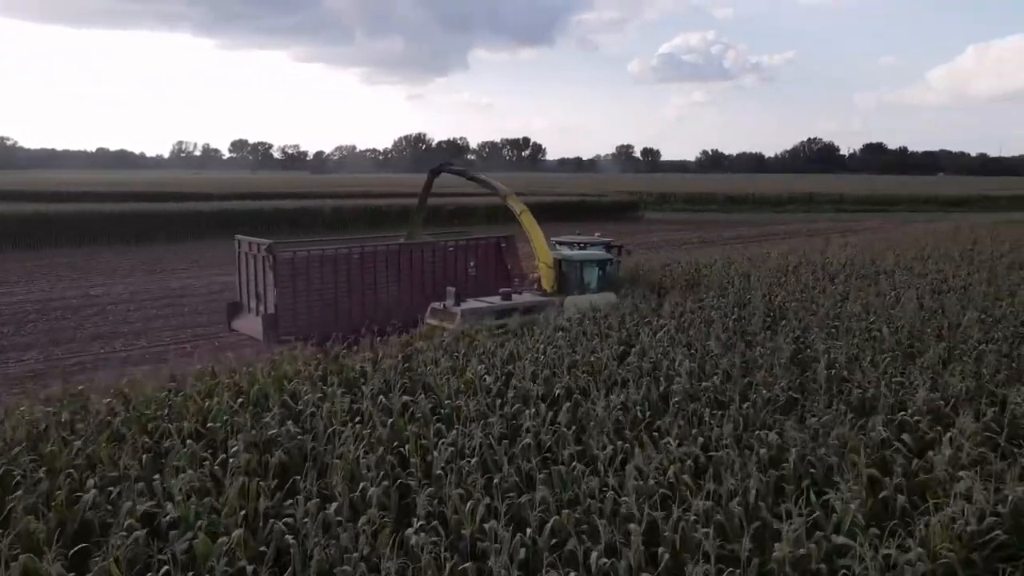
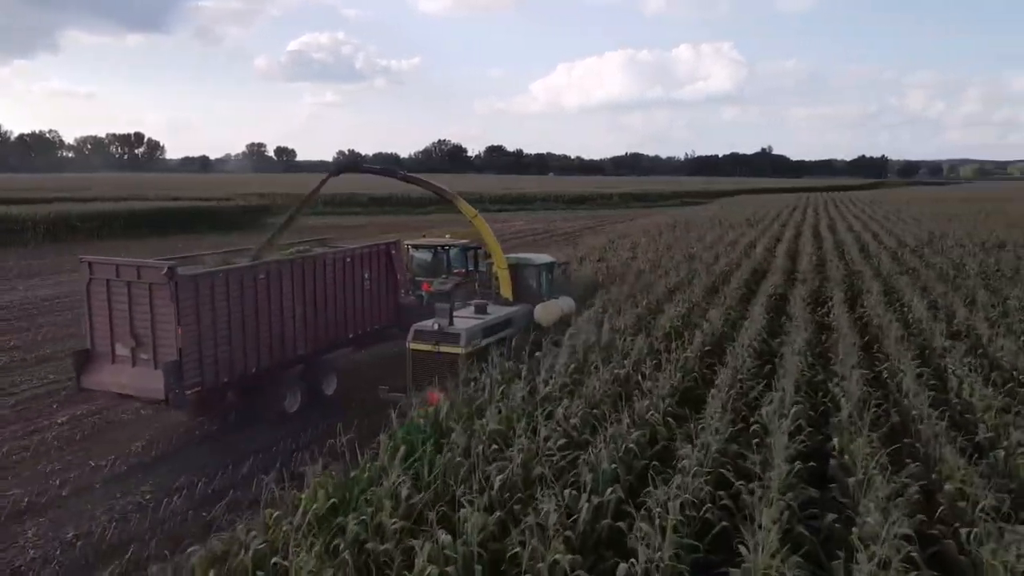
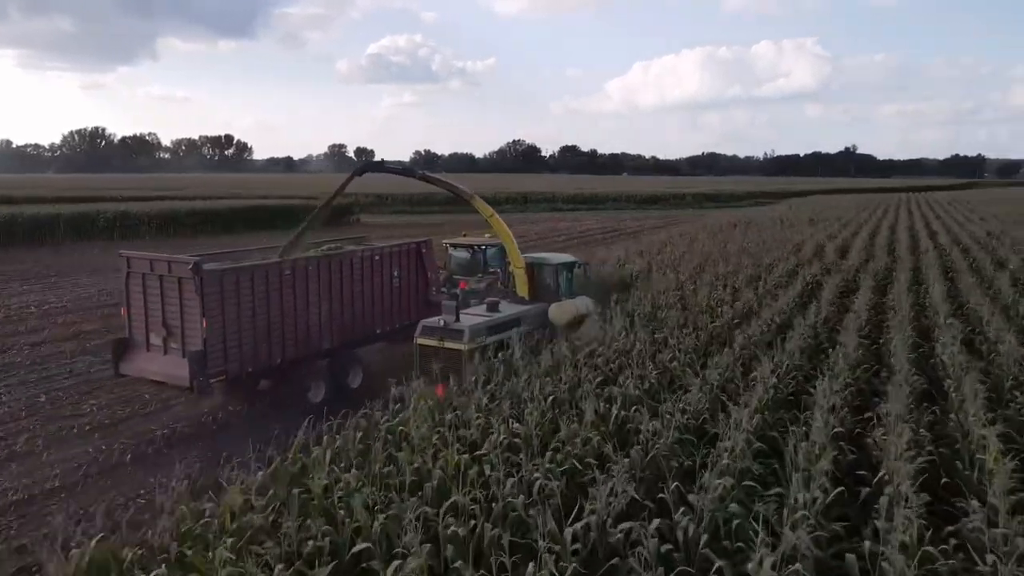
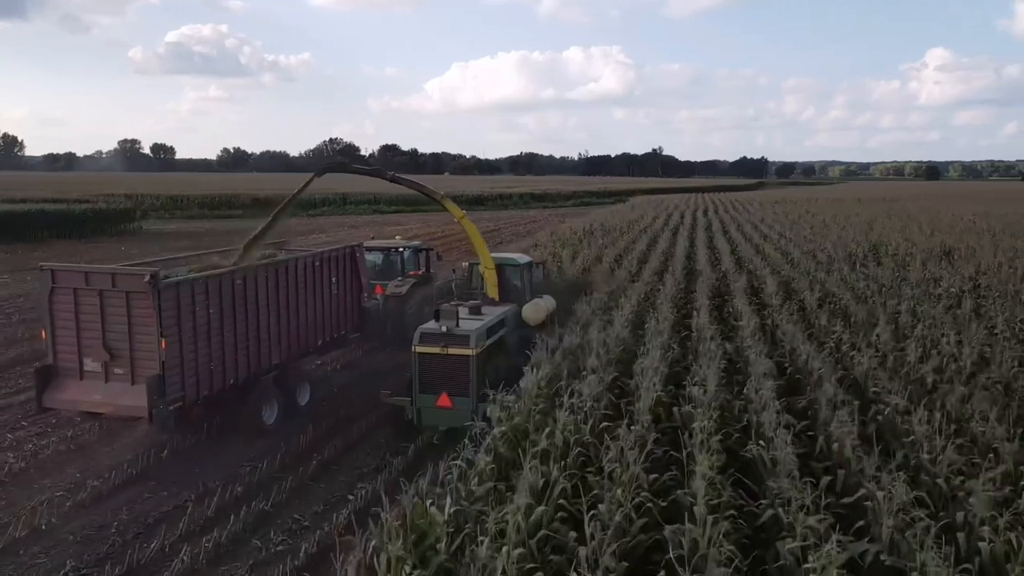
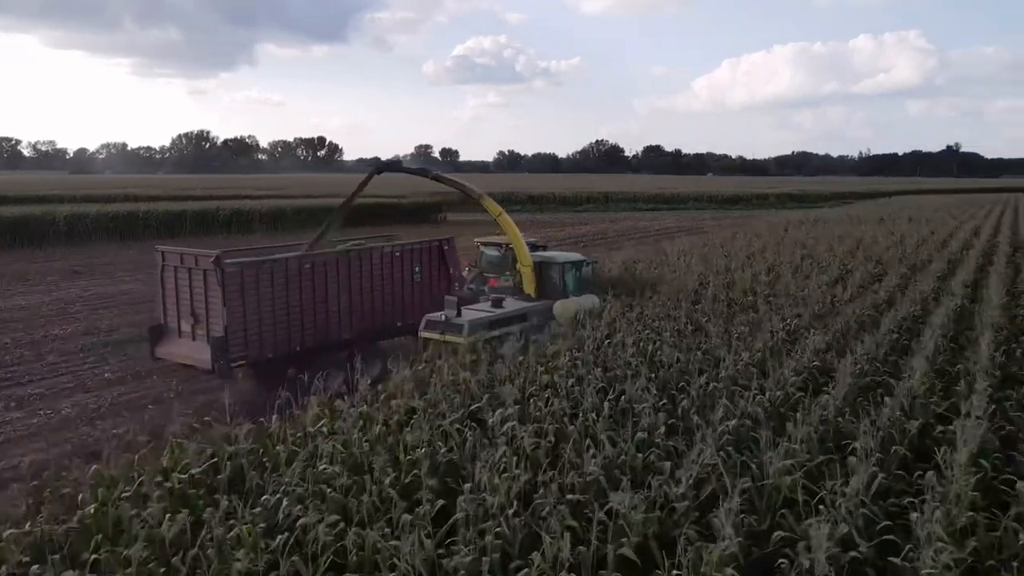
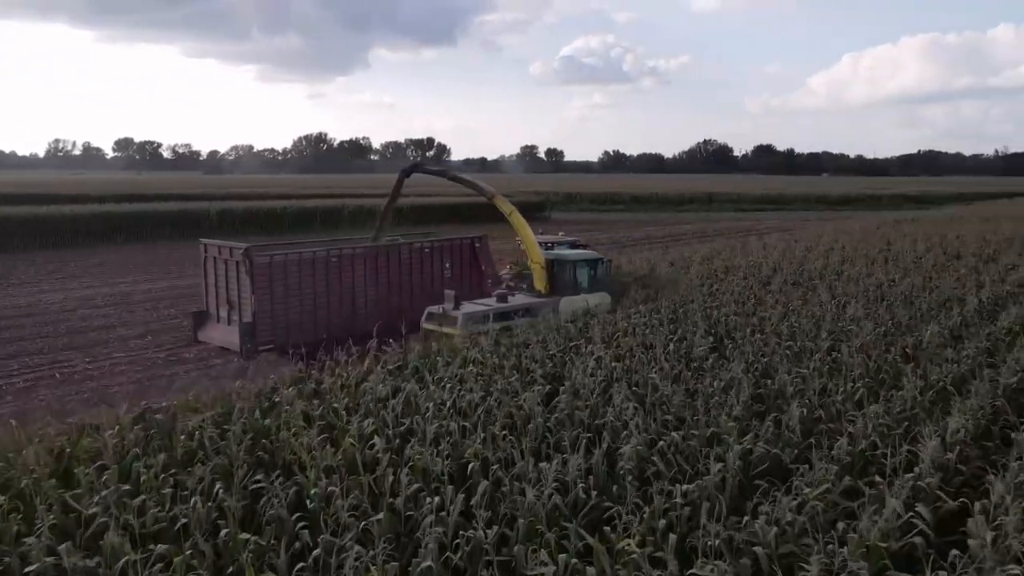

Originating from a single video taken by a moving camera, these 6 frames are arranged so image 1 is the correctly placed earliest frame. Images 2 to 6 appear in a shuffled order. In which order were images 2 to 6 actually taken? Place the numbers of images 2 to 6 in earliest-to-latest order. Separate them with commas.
6, 5, 3, 2, 4
